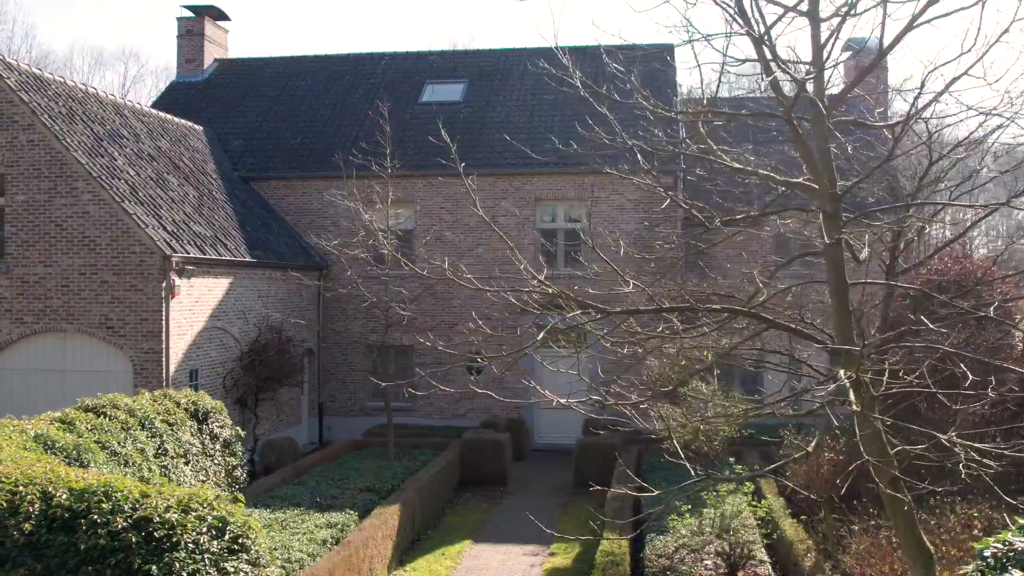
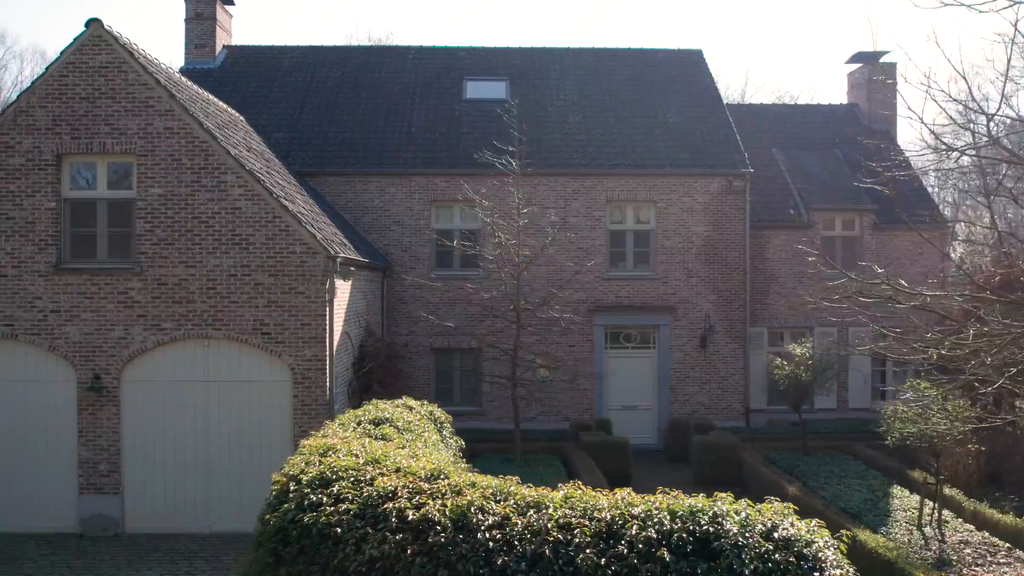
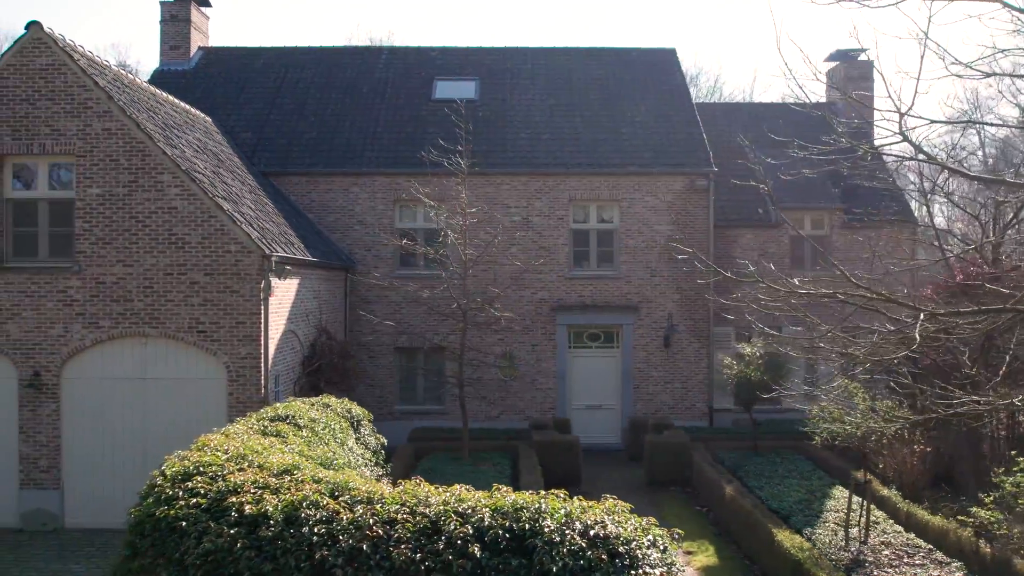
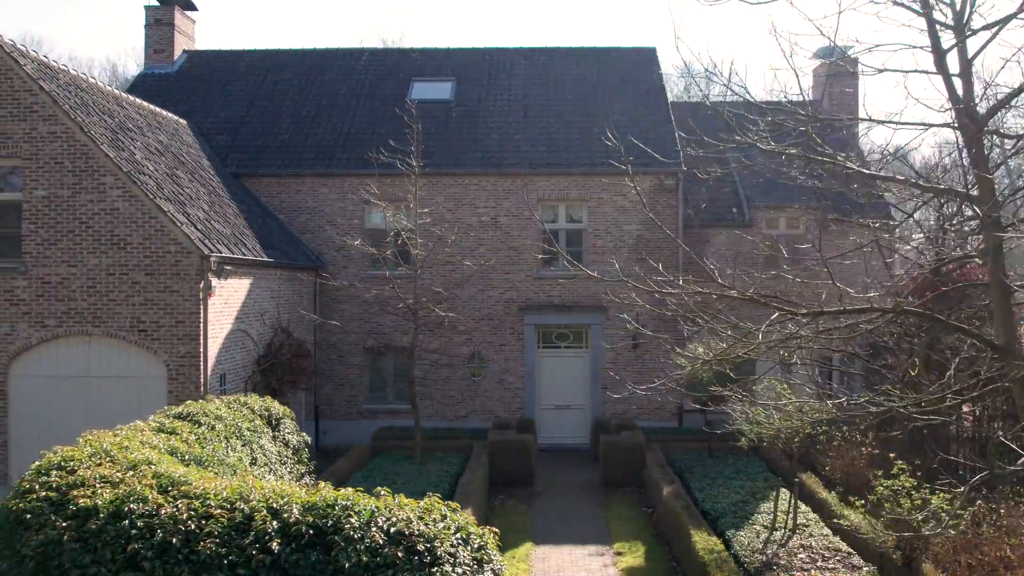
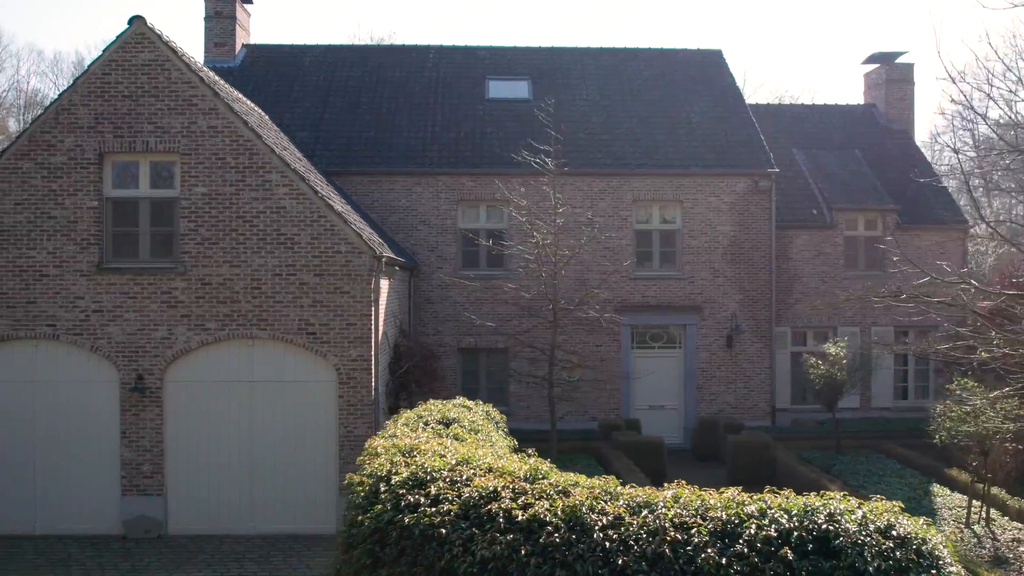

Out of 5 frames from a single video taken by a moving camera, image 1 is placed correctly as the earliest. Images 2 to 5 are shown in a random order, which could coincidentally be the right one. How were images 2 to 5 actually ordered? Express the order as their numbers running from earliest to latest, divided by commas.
4, 3, 2, 5
